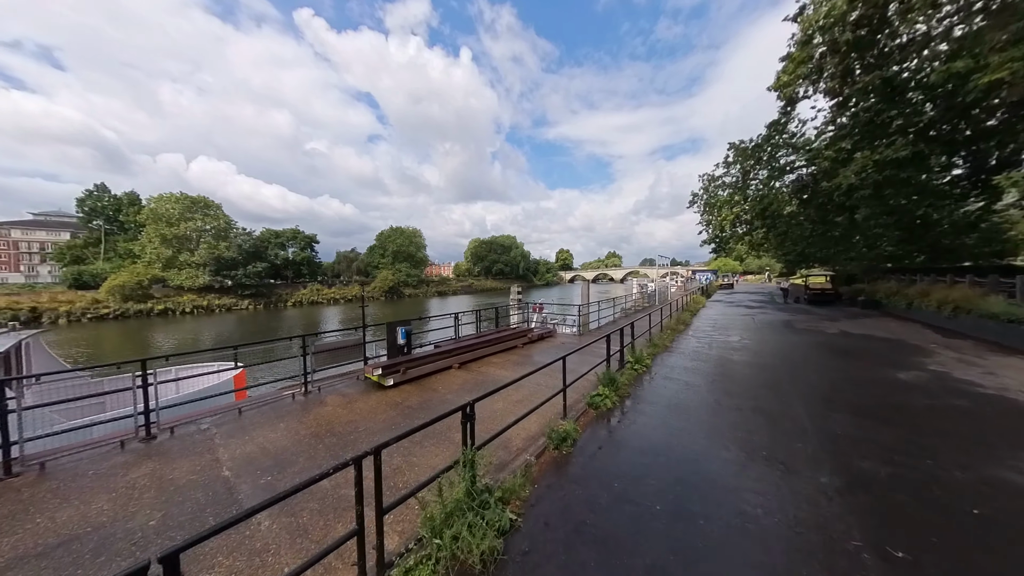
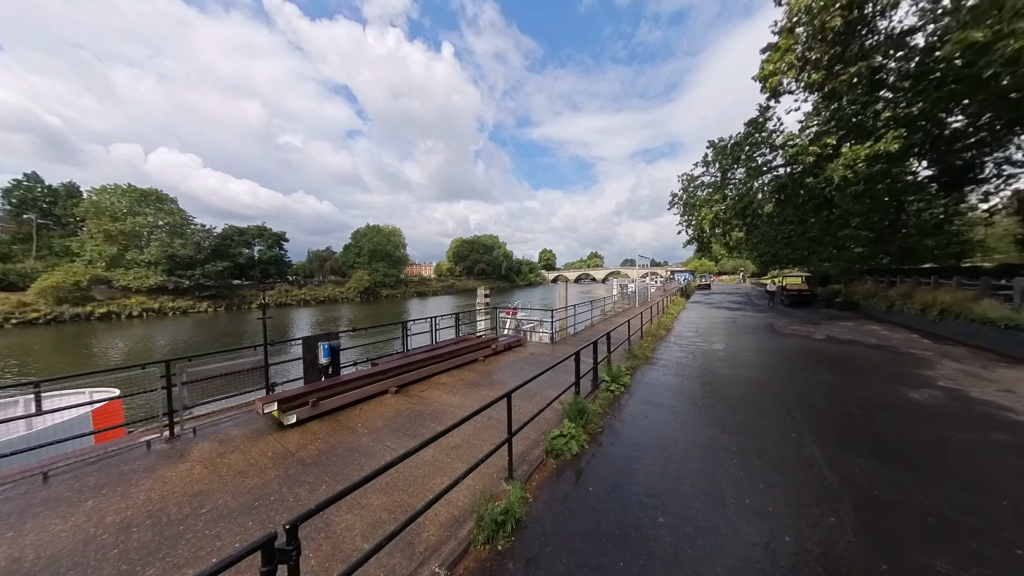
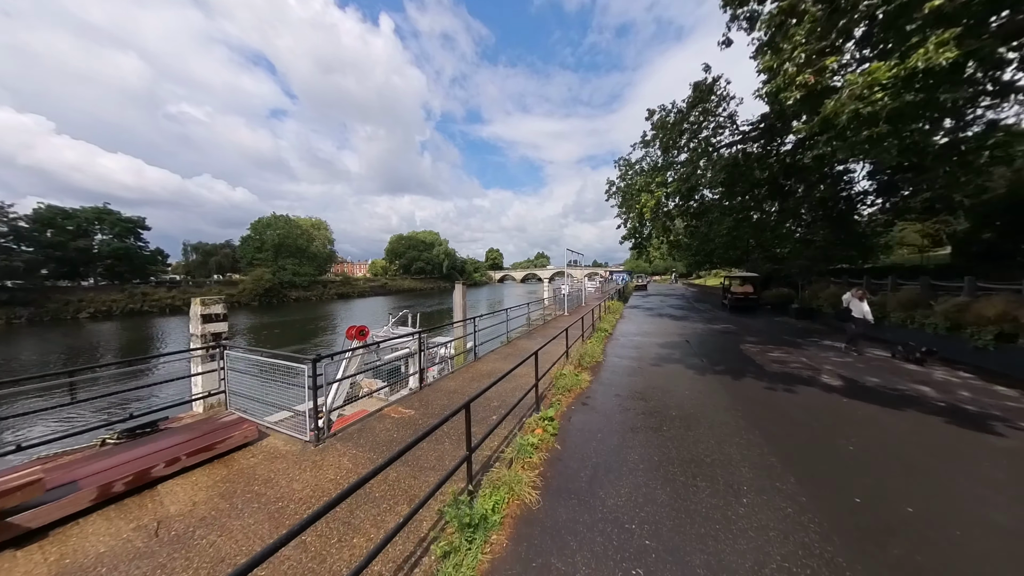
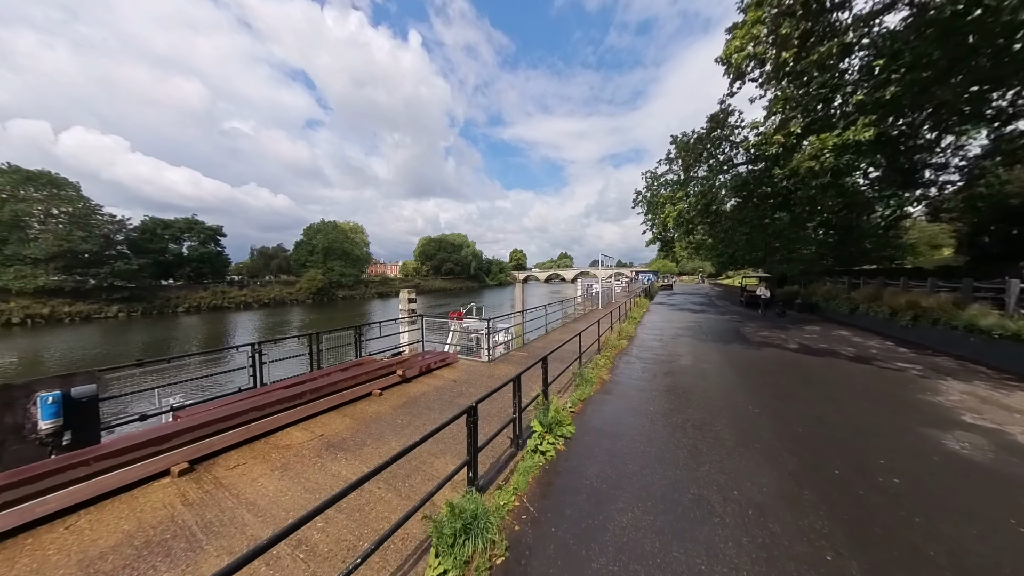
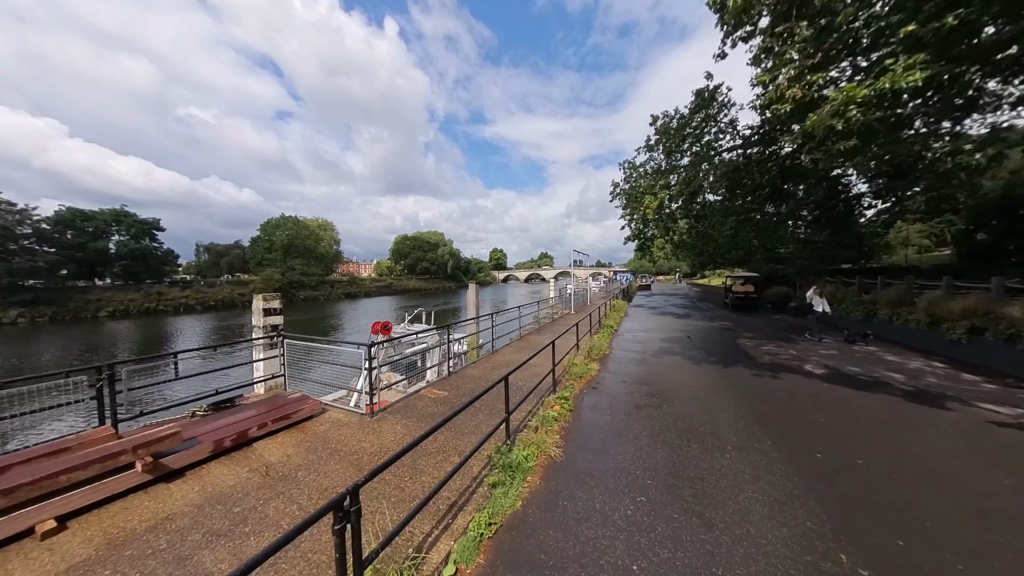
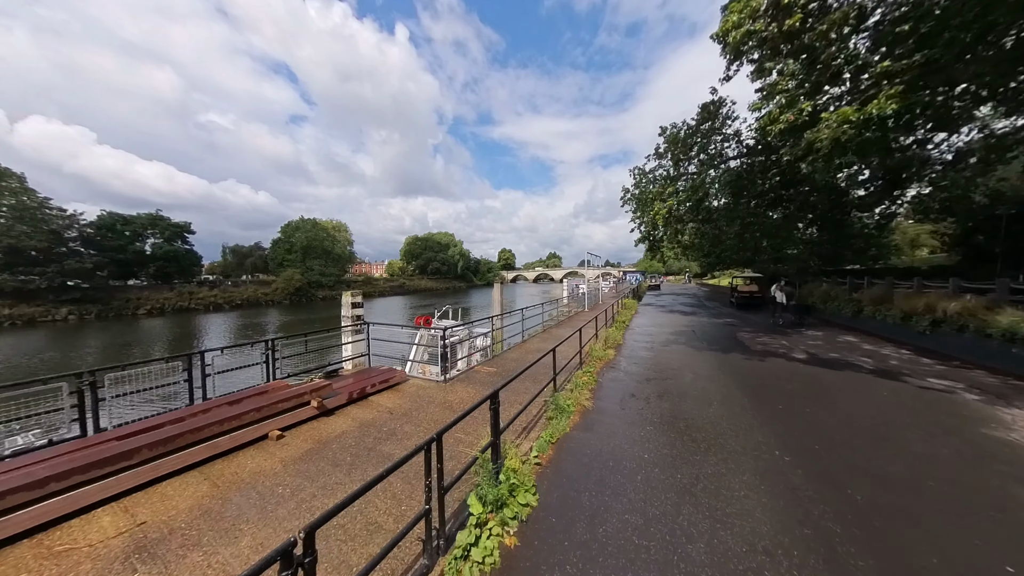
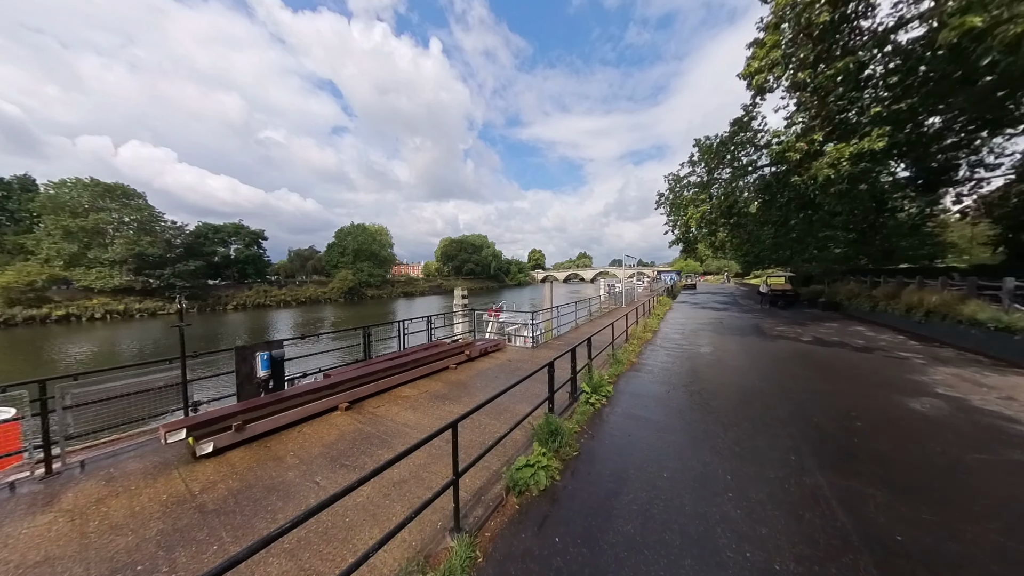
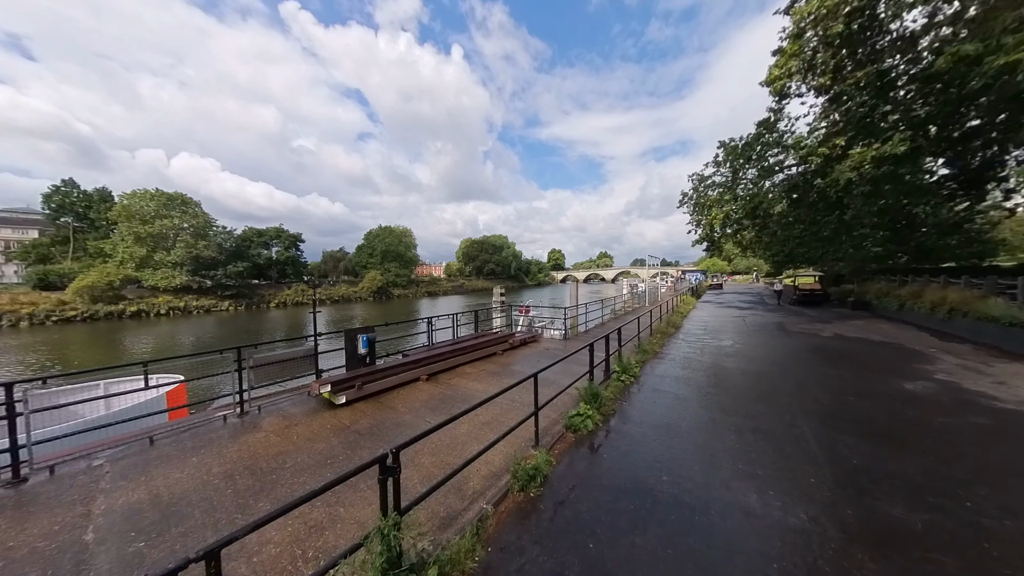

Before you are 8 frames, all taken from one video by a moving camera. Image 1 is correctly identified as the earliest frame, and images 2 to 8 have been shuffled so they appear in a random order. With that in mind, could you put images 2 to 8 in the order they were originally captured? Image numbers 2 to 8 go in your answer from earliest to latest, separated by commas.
8, 2, 7, 4, 6, 5, 3
